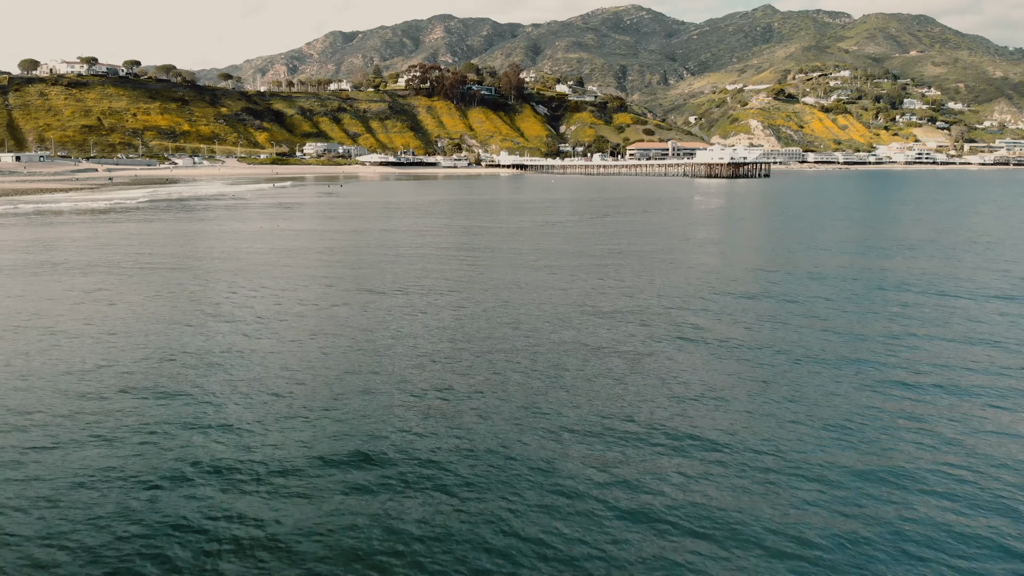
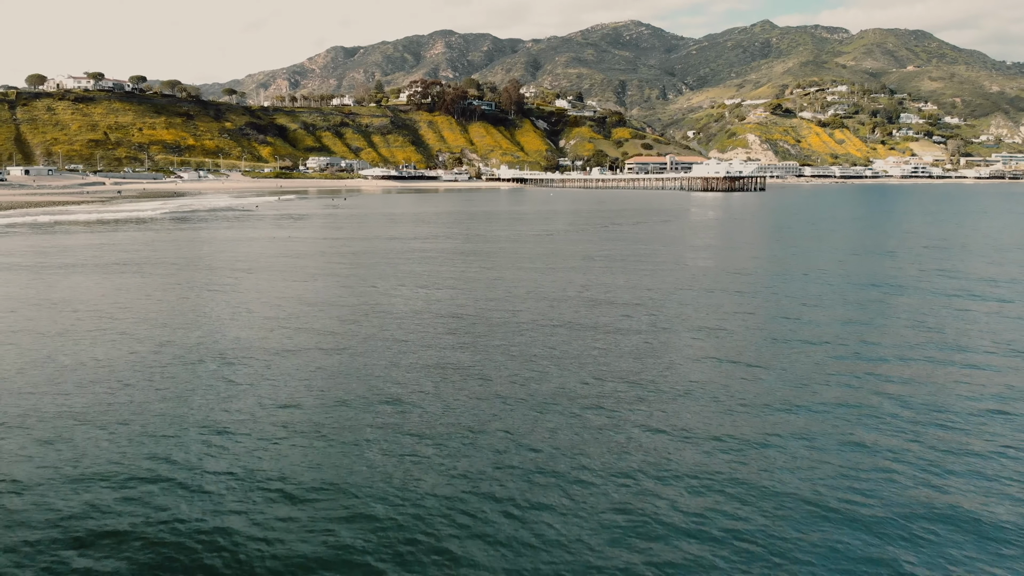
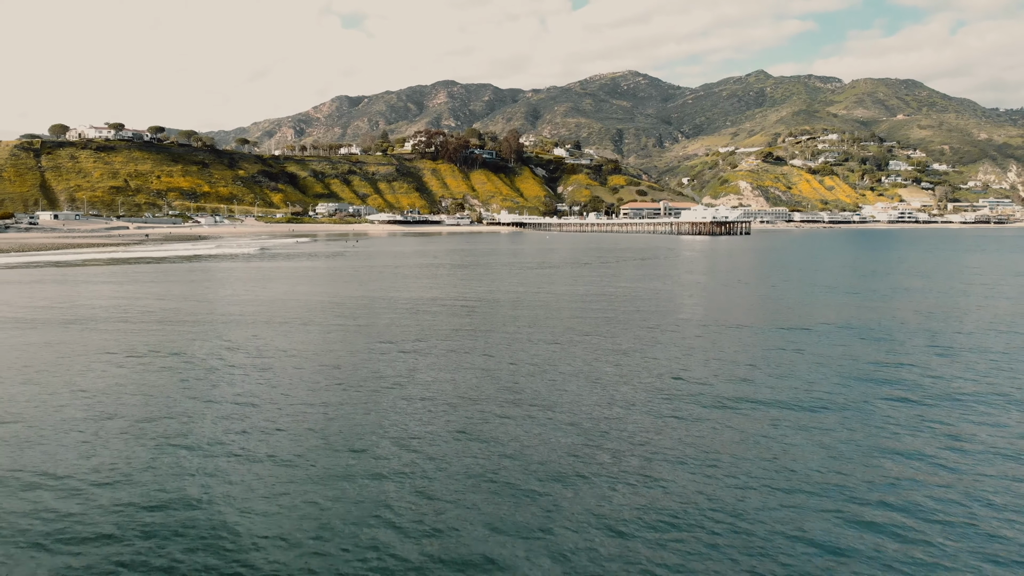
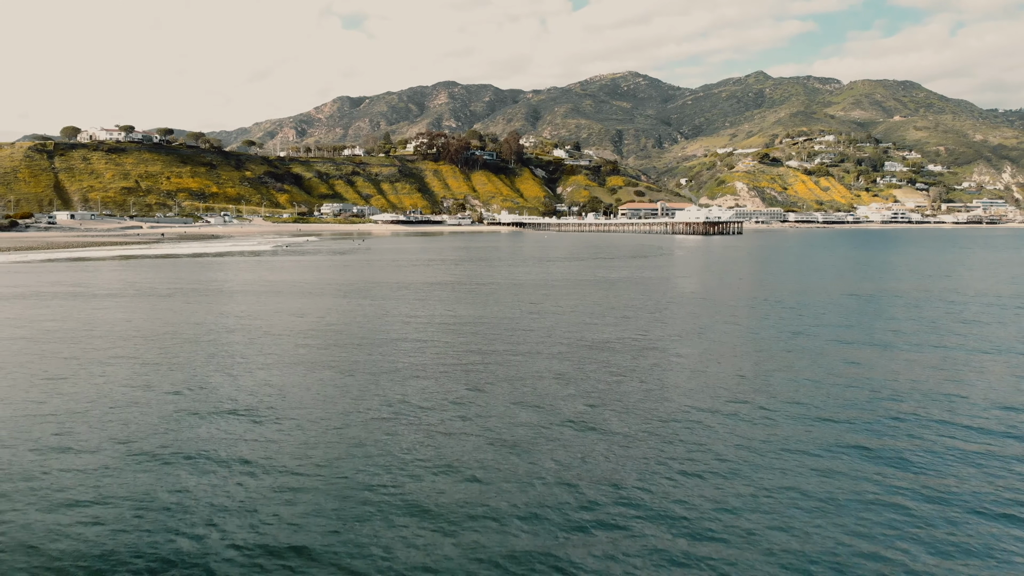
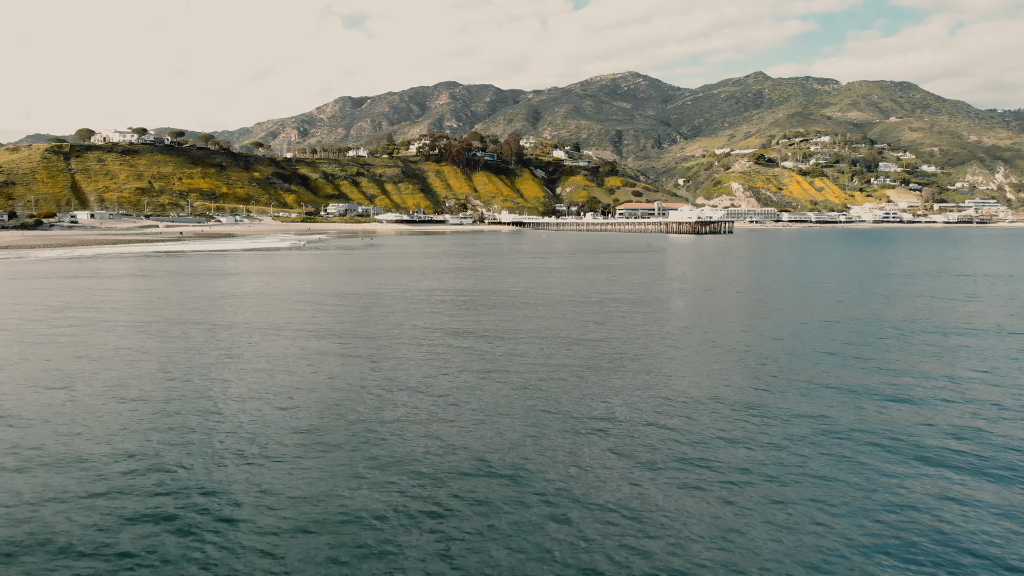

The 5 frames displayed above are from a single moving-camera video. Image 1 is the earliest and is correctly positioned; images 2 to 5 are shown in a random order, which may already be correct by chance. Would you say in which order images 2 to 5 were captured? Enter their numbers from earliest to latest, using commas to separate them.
2, 3, 4, 5
